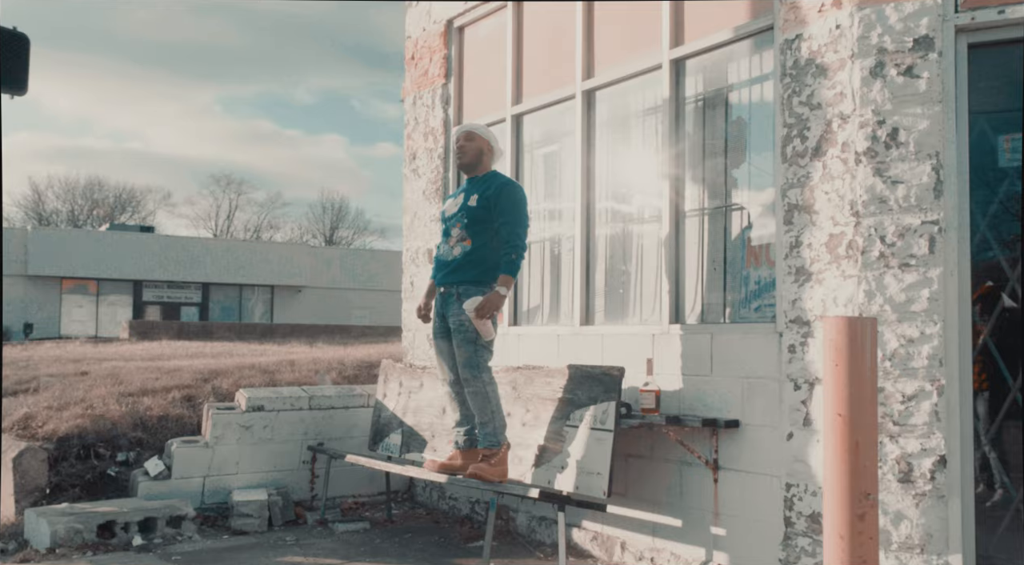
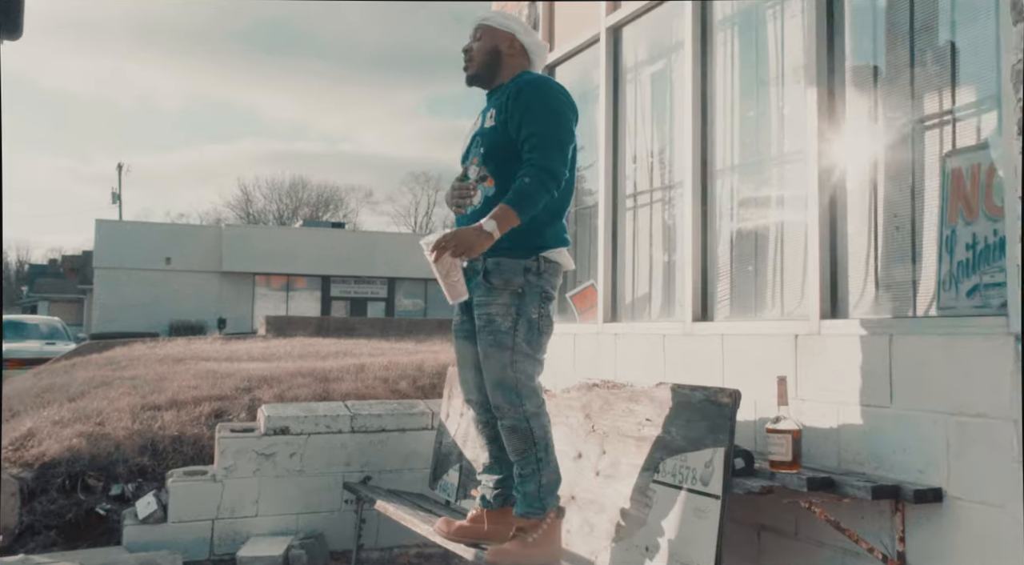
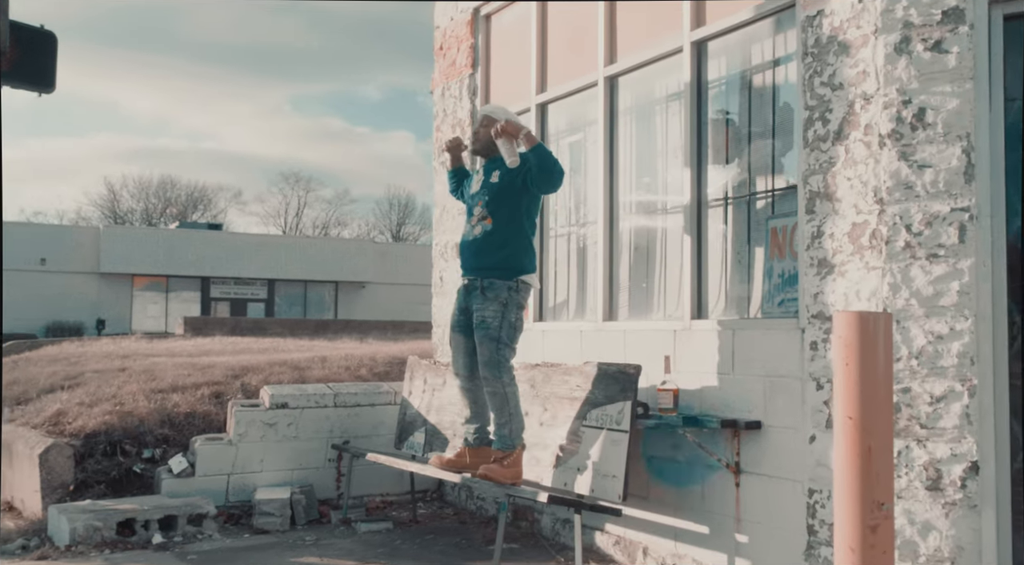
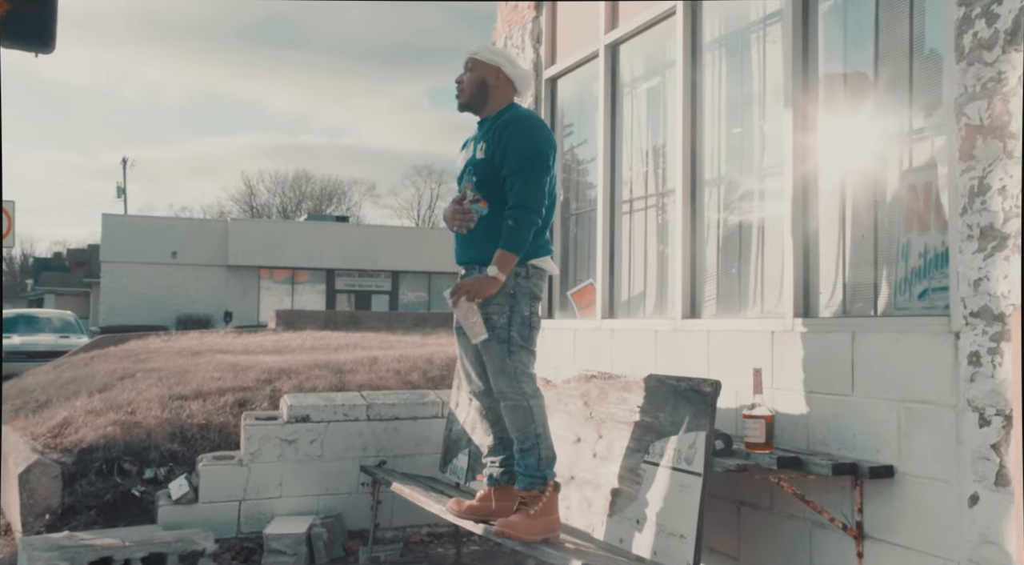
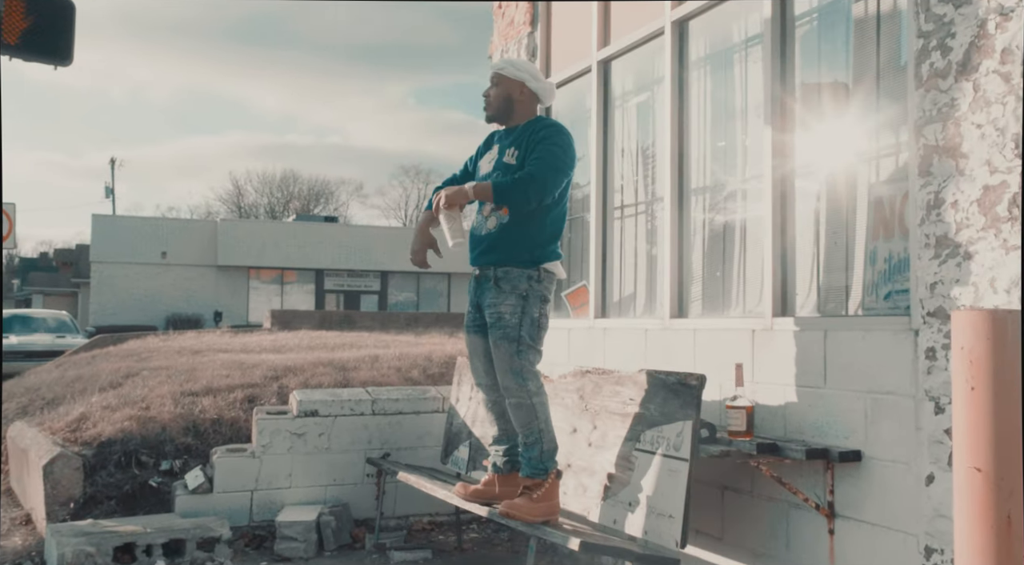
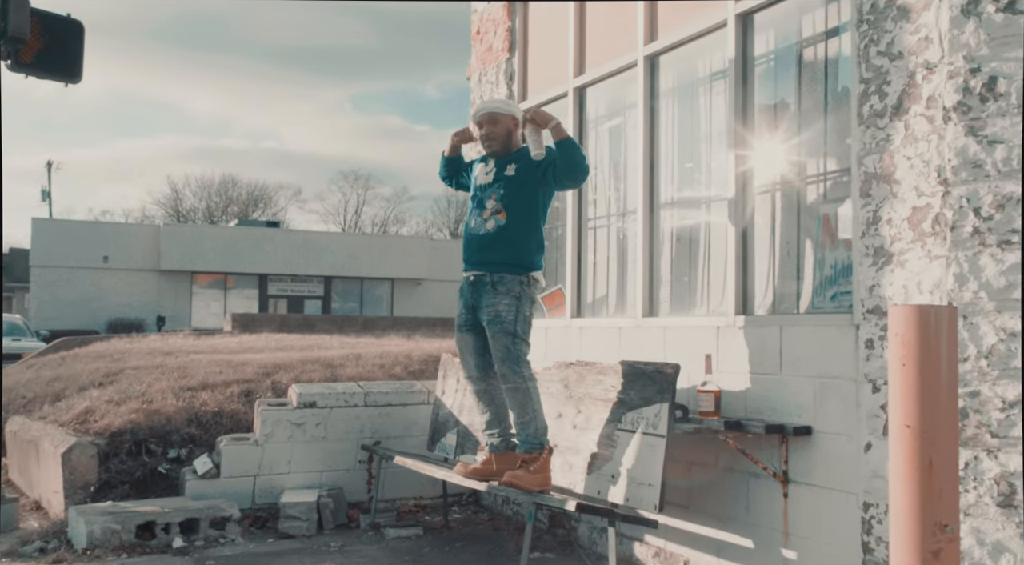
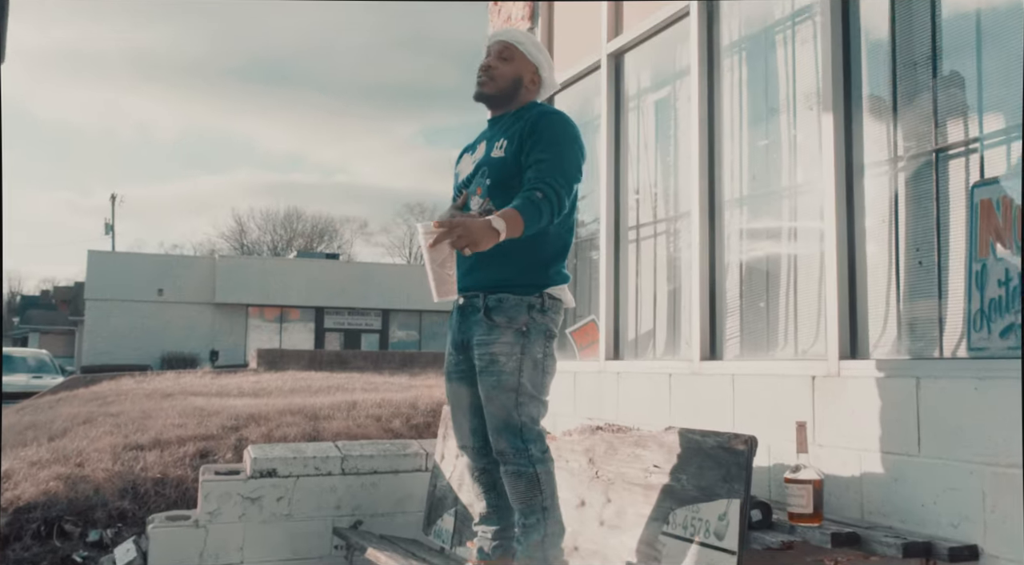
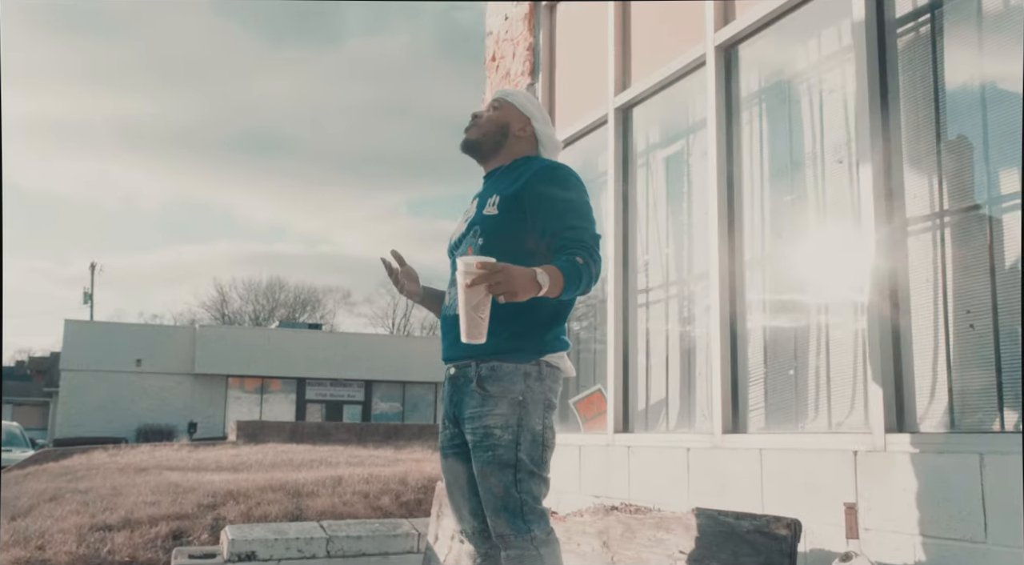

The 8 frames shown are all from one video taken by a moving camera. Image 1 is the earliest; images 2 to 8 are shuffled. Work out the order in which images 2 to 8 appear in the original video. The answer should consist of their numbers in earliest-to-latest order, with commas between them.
3, 6, 5, 4, 2, 7, 8
